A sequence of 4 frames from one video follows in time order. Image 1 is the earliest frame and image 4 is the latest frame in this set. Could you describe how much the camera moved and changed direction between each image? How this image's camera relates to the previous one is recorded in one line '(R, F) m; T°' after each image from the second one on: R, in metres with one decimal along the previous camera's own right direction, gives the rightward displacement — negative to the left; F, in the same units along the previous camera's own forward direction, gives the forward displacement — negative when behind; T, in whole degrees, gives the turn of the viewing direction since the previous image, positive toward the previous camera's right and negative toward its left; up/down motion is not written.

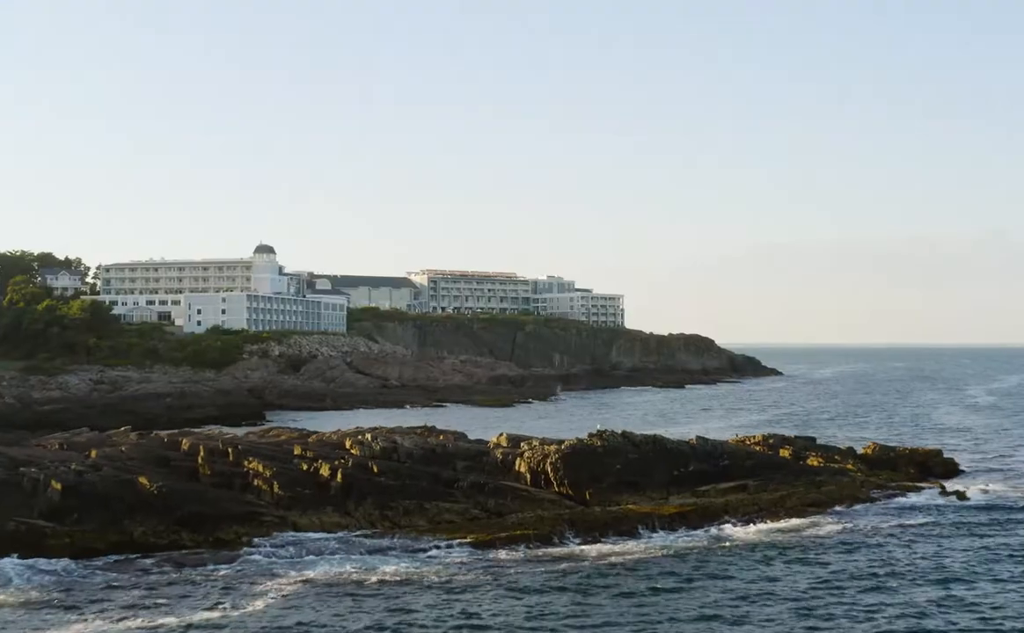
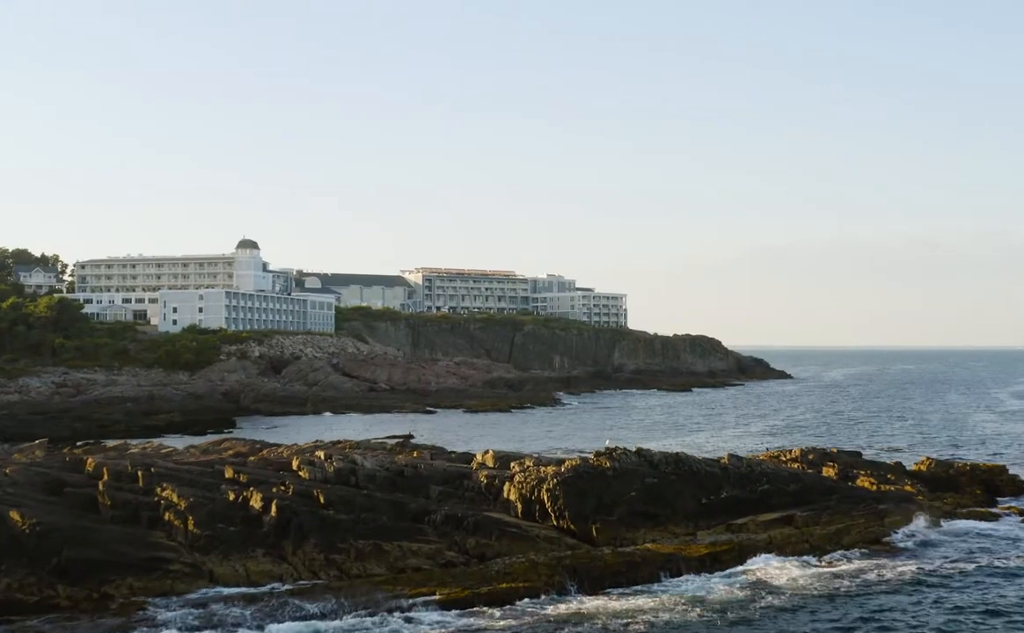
(+0.4, +7.3) m; 0°
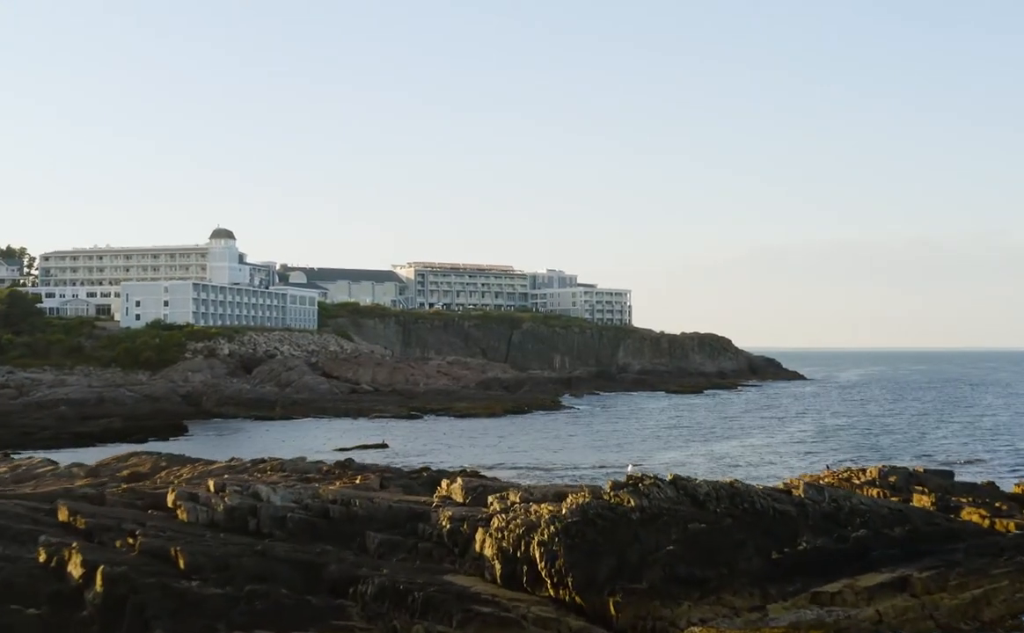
(+0.5, +9.5) m; 0°
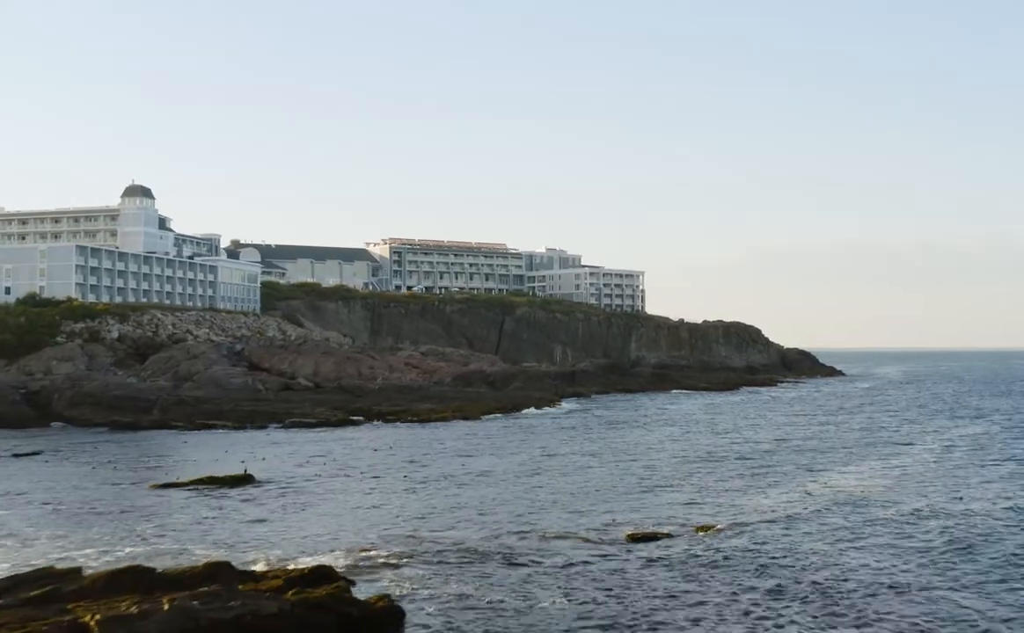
(+1.2, +23.1) m; 0°
